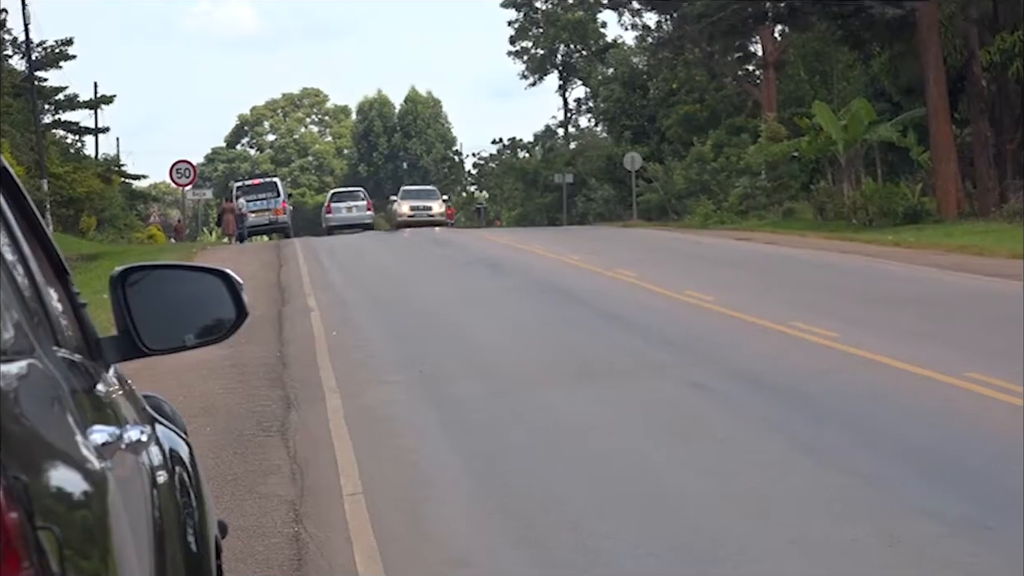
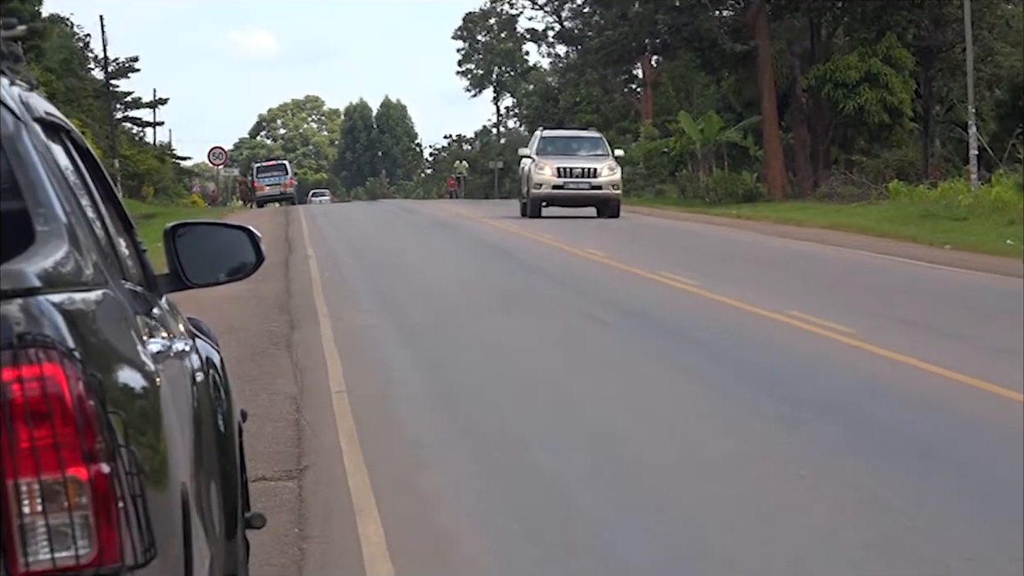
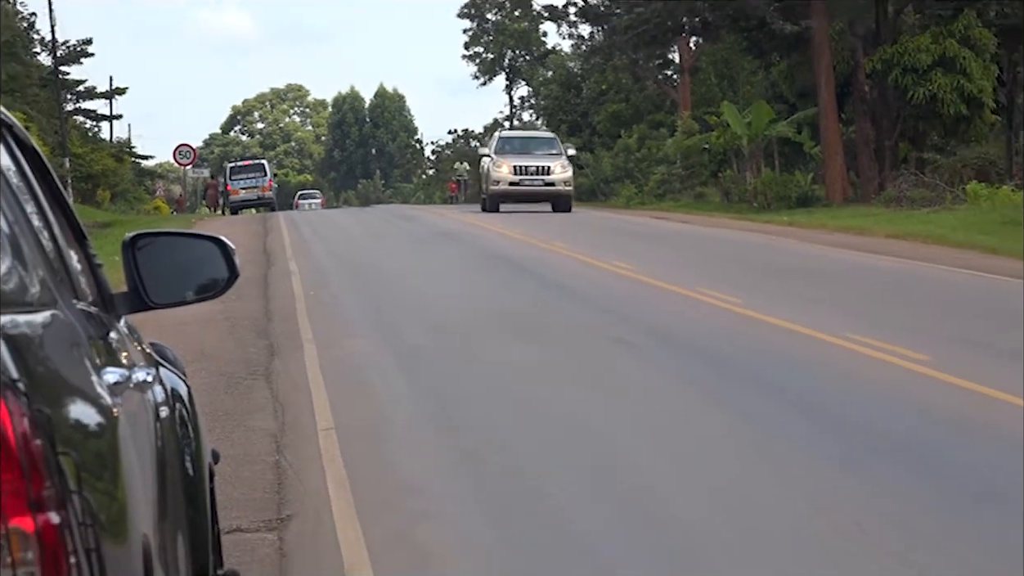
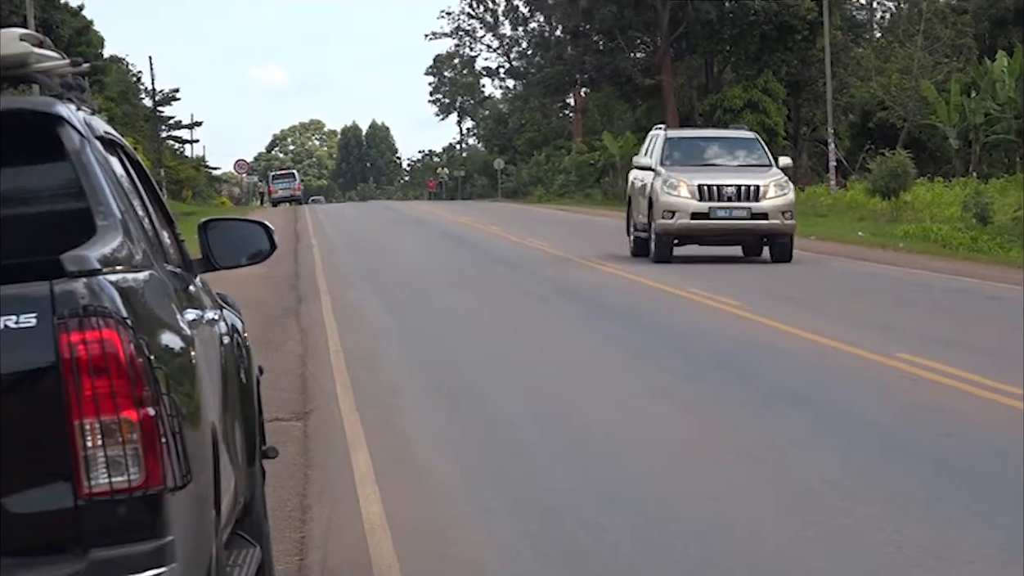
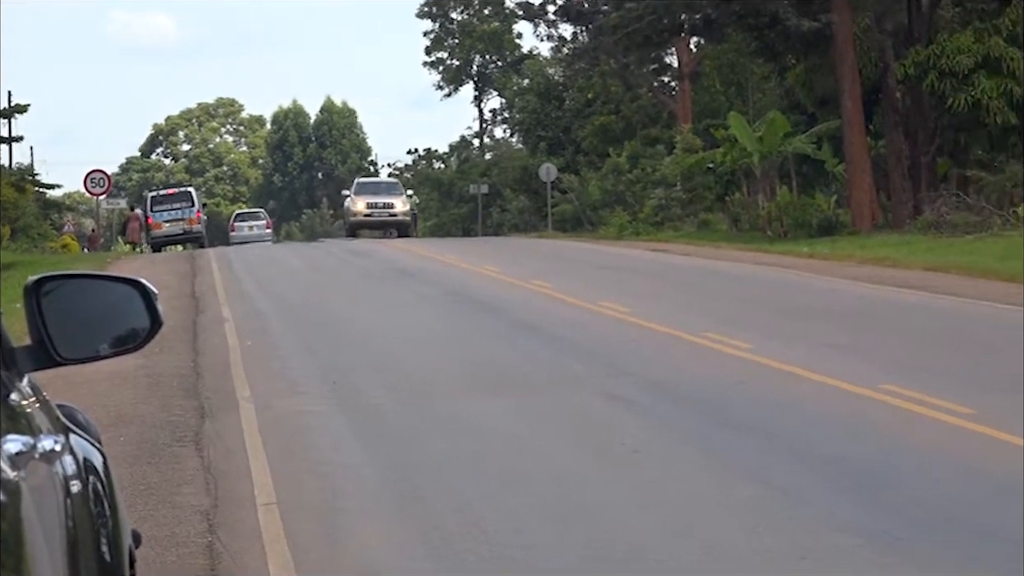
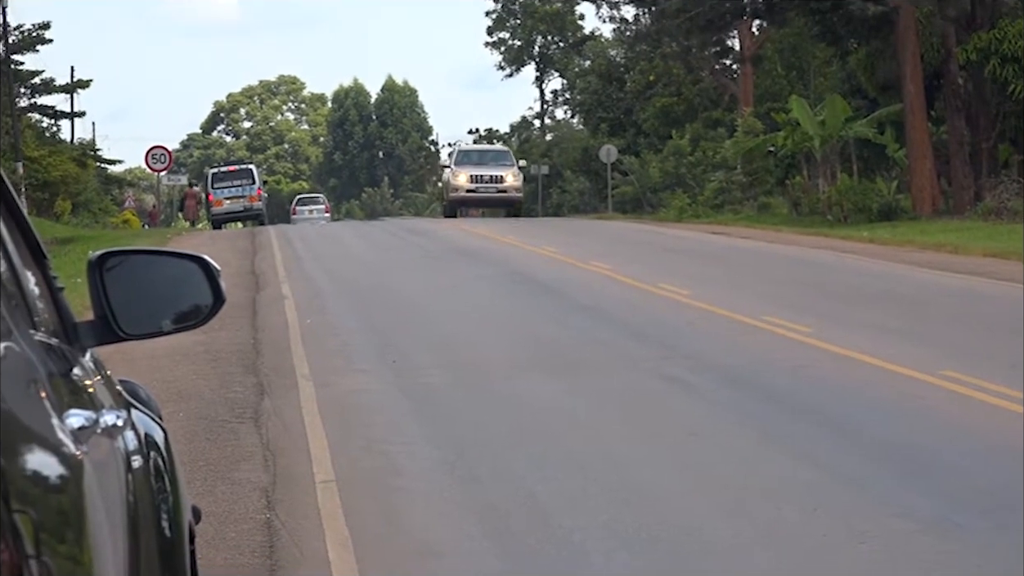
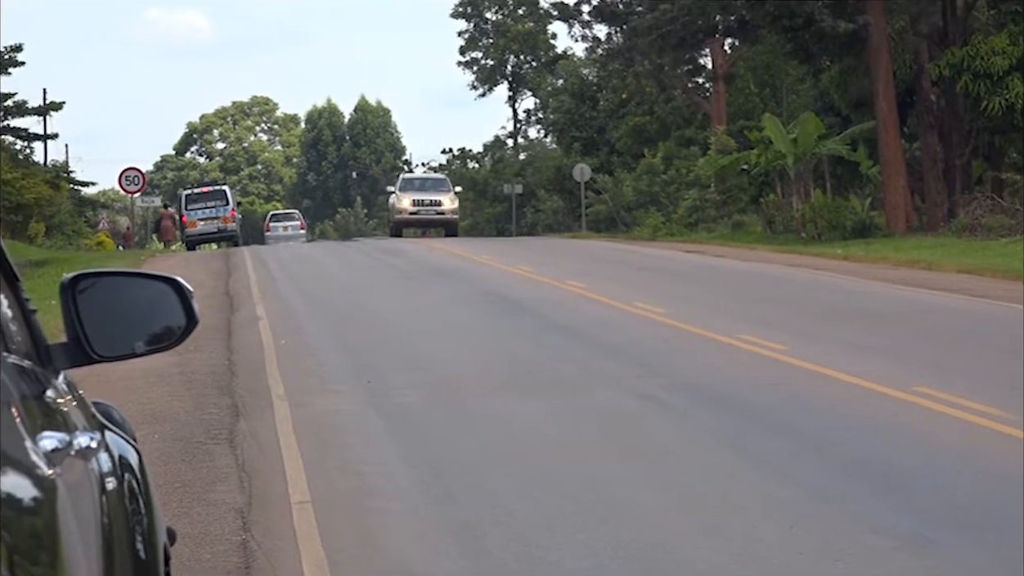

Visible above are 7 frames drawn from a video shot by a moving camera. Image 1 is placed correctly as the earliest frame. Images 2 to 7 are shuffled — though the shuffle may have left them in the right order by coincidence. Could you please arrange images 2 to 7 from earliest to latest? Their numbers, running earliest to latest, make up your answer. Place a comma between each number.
5, 7, 6, 3, 2, 4
